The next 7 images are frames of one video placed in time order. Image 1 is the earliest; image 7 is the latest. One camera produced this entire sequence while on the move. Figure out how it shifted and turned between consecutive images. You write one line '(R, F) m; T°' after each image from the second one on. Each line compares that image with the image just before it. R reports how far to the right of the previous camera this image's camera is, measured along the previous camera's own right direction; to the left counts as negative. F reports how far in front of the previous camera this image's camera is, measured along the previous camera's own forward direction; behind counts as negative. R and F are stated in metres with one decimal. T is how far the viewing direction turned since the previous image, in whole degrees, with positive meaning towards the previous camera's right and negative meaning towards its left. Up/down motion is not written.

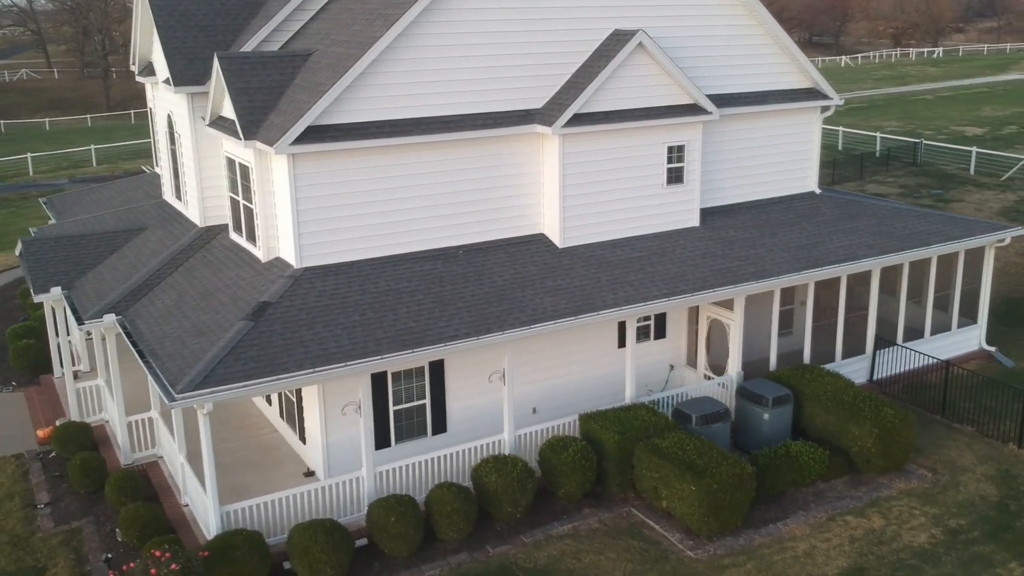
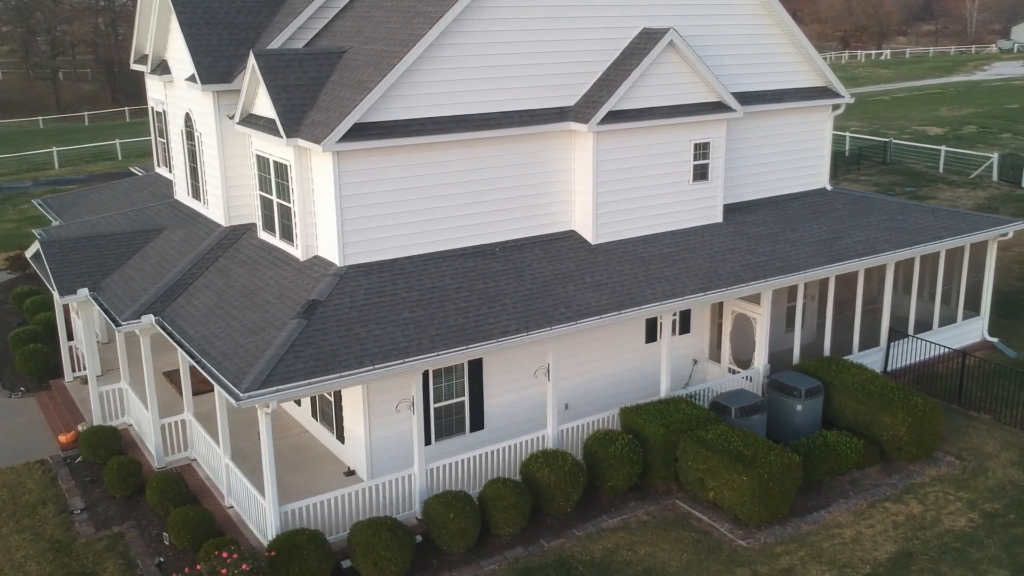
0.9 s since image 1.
(-1.5, 0.0) m; +3°
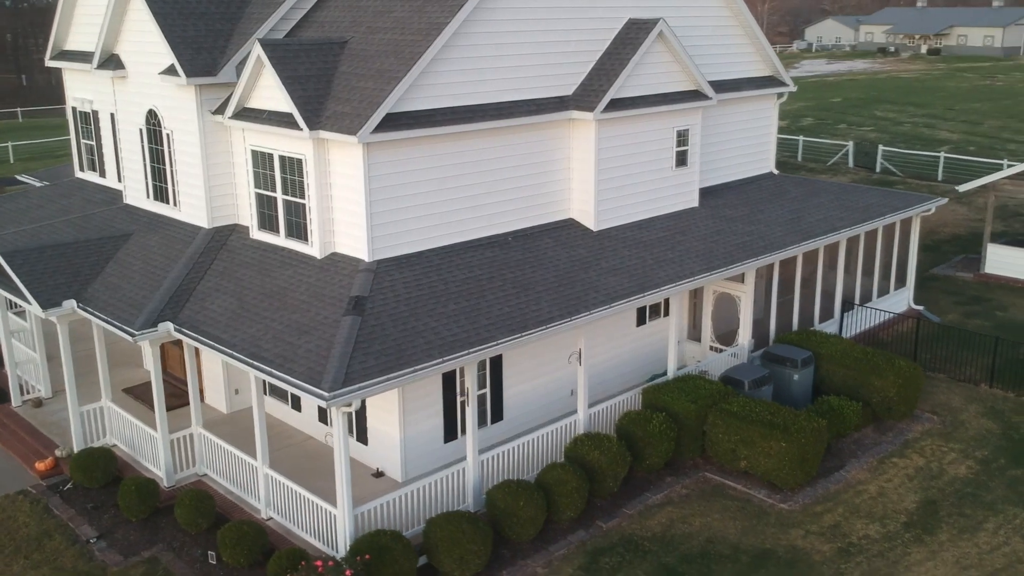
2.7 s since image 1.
(-3.3, +0.3) m; +11°
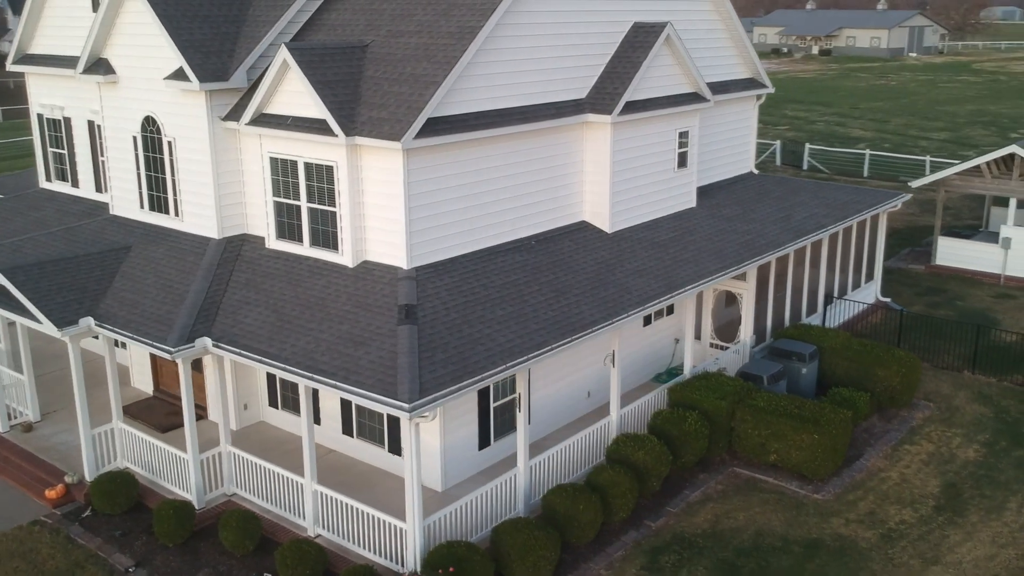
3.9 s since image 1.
(-2.2, +0.2) m; +6°
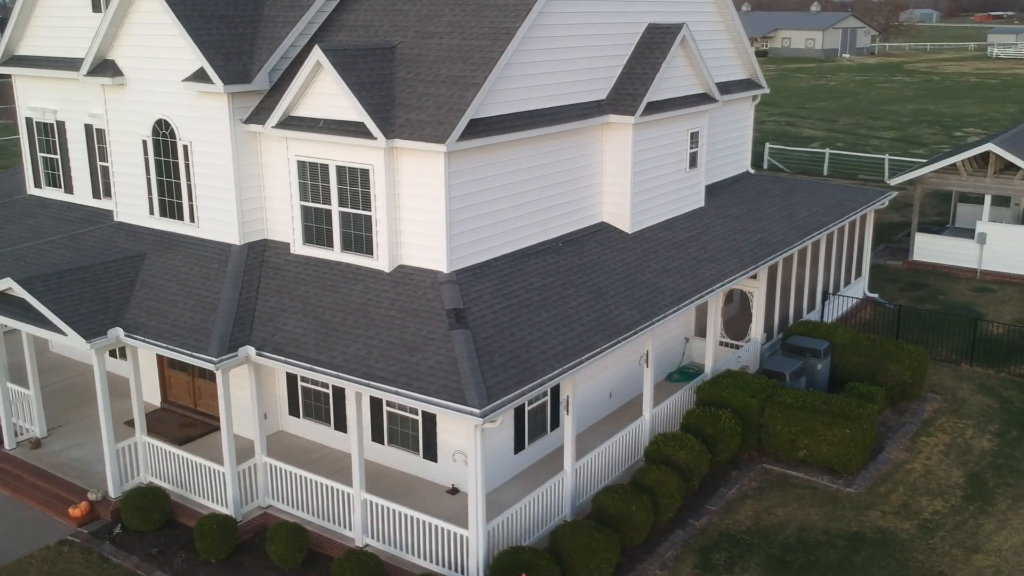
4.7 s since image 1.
(-1.6, +0.1) m; +4°
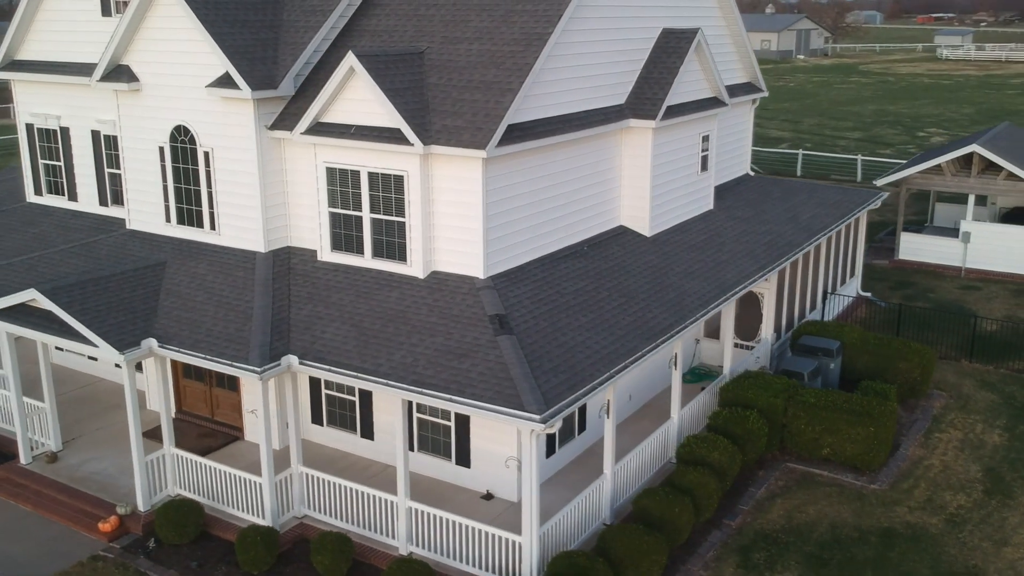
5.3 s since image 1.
(-1.2, 0.0) m; +3°
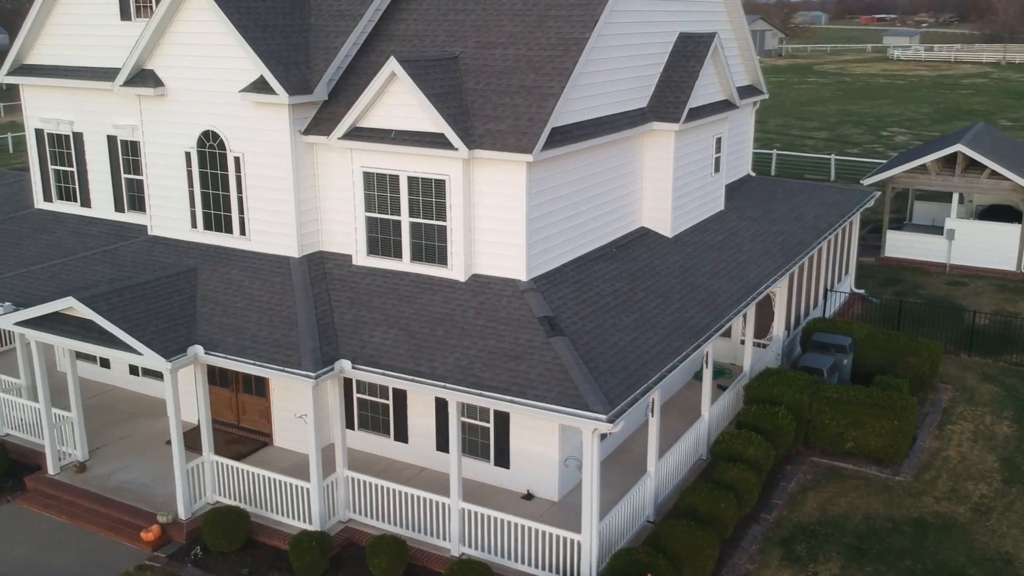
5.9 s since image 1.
(-1.3, -0.1) m; +3°
